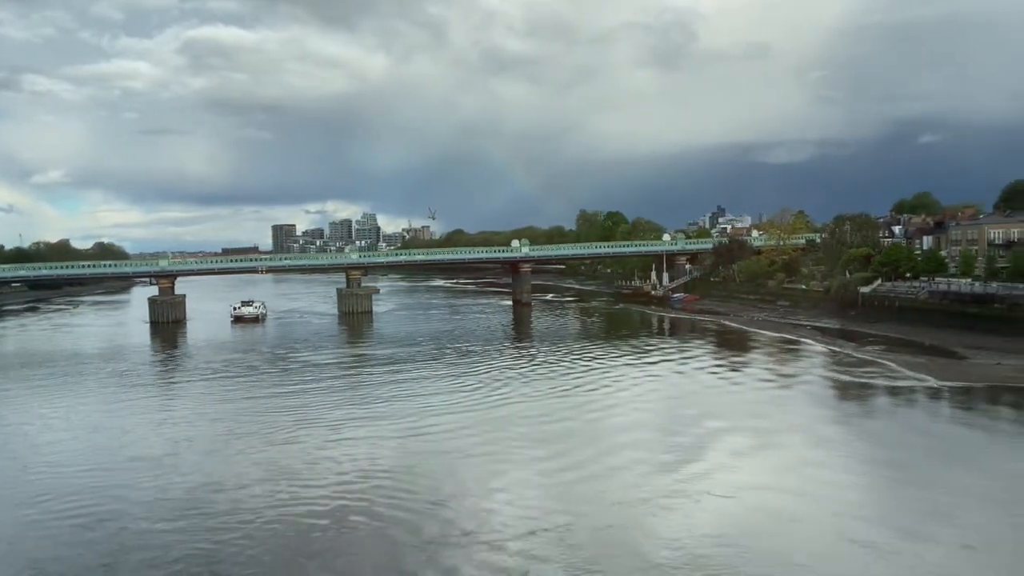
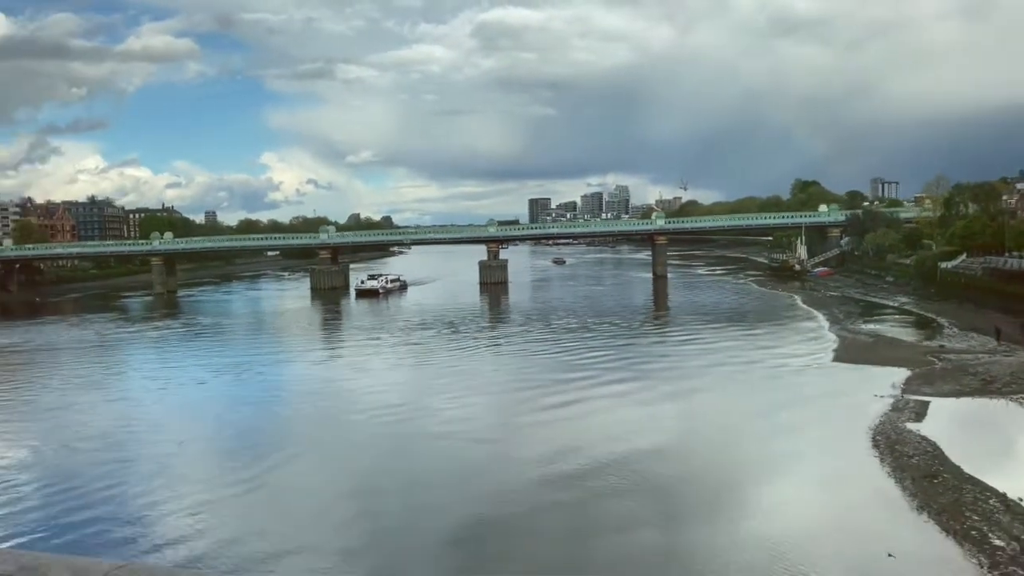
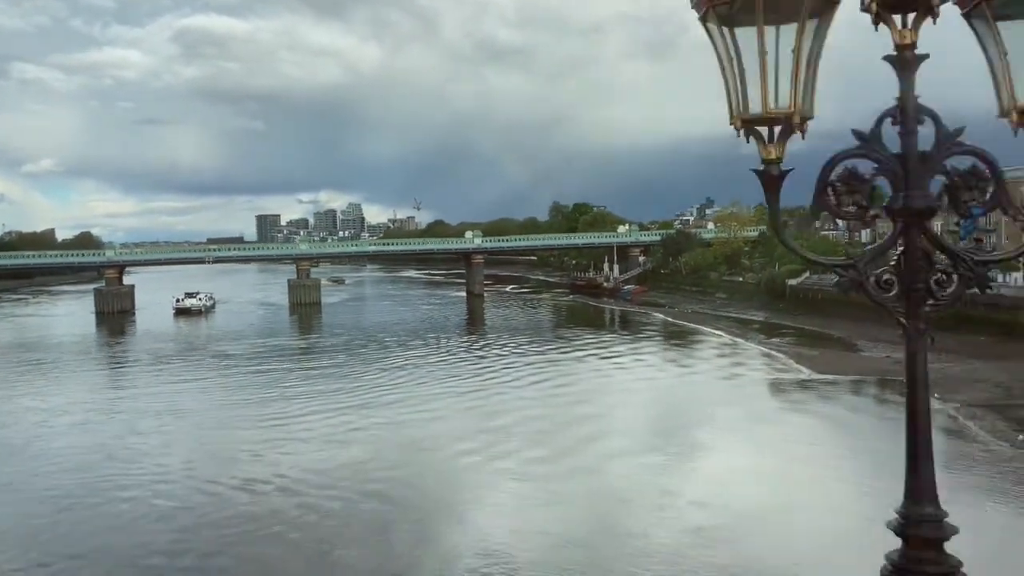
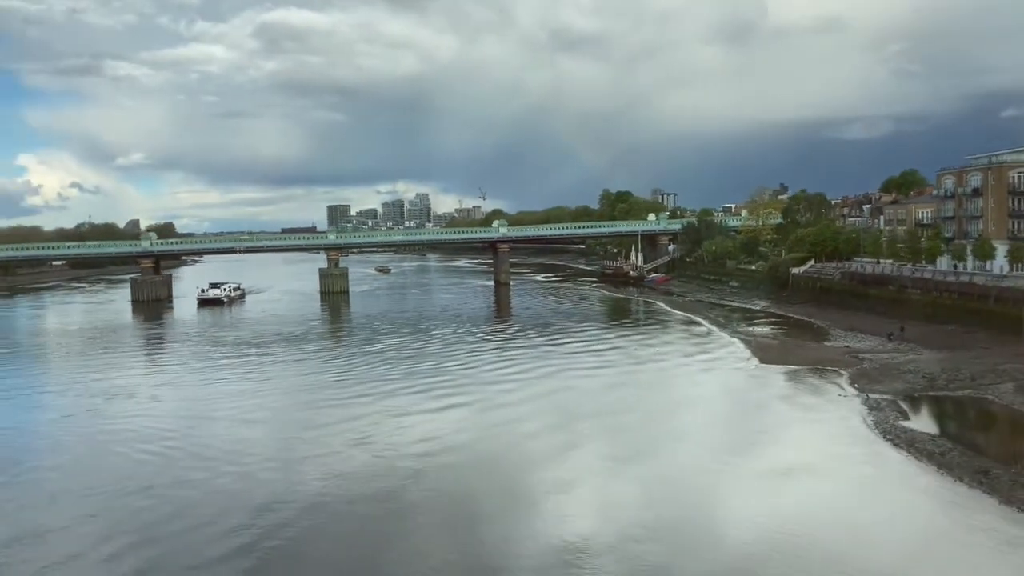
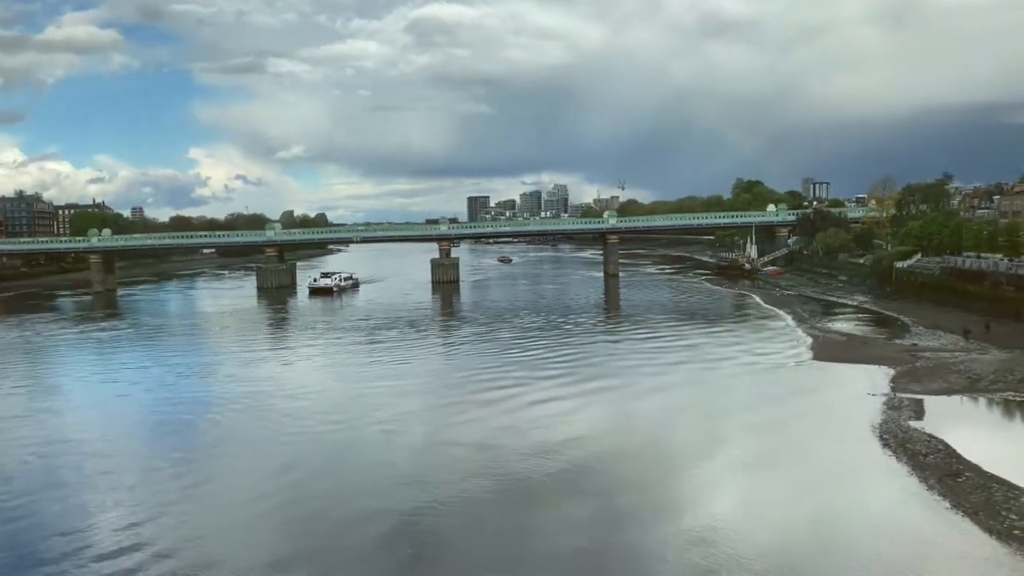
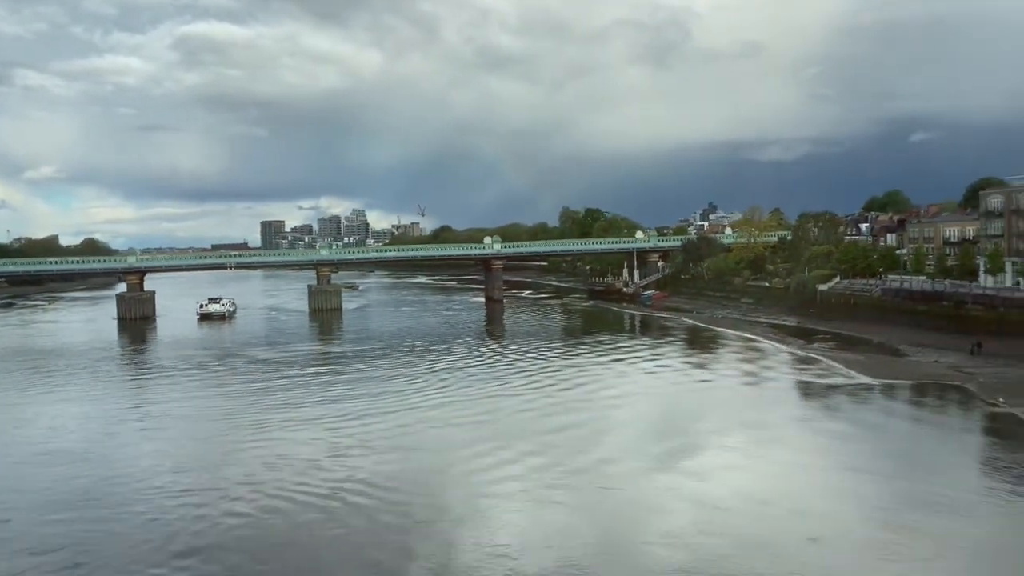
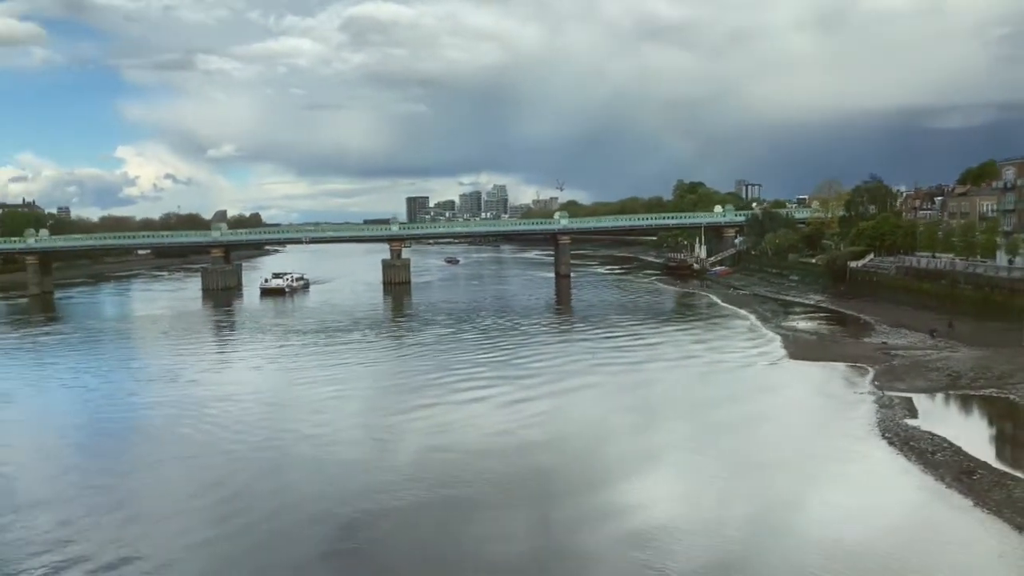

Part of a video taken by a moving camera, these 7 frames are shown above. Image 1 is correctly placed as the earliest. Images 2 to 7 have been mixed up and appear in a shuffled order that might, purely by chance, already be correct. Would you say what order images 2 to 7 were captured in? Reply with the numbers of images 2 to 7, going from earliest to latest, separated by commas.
6, 3, 4, 7, 5, 2
